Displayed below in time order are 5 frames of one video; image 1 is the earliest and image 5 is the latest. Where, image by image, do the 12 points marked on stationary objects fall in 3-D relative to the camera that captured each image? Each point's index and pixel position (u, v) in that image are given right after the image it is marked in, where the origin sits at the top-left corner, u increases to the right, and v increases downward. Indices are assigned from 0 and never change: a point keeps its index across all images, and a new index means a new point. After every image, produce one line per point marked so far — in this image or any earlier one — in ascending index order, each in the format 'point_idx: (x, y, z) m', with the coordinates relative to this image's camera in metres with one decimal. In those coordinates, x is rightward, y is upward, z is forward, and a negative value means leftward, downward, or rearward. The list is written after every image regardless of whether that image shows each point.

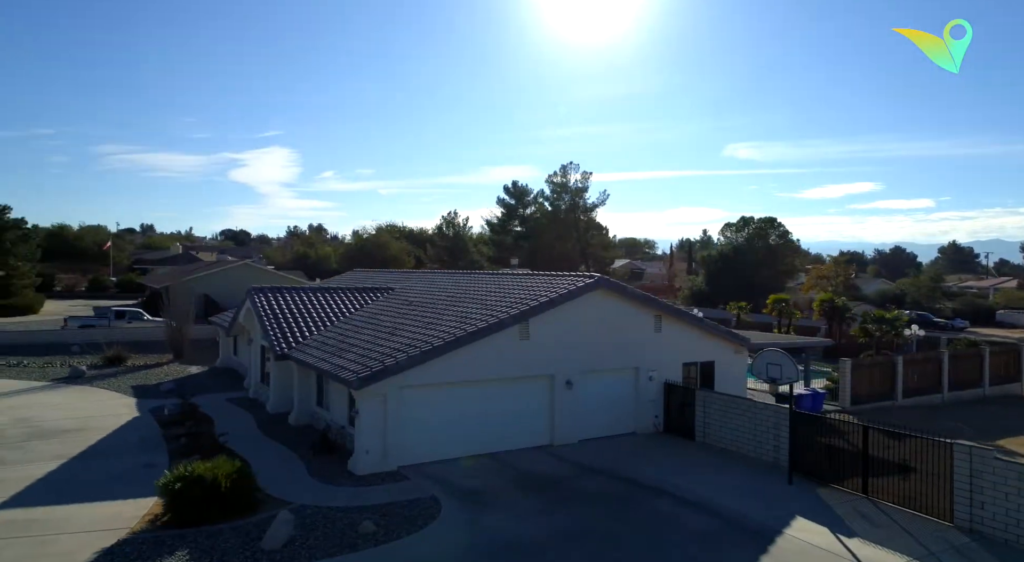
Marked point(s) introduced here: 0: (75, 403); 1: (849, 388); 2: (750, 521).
0: (-13.4, -3.8, +18.9) m
1: (+9.8, -3.1, +17.8) m
2: (+3.4, -3.5, +9.0) m
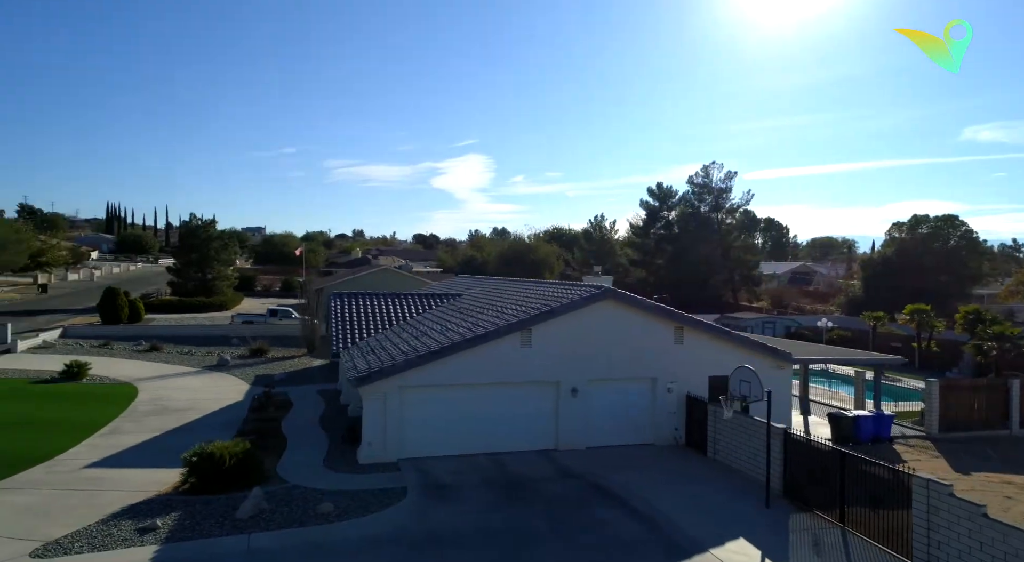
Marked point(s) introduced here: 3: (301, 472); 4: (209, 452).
0: (-11.3, -3.9, +22.7) m
1: (+10.8, -3.4, +15.6) m
2: (+2.4, -3.7, +8.8) m
3: (-4.1, -3.7, +11.9) m
4: (-5.3, -3.1, +10.8) m
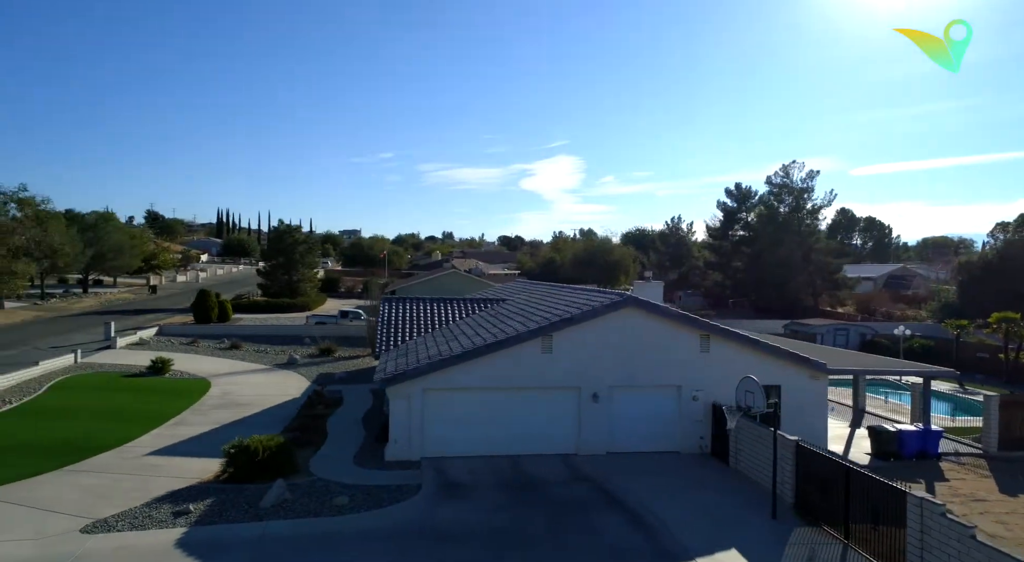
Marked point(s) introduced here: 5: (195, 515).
0: (-9.6, -4.1, +24.4) m
1: (+11.5, -3.5, +14.6) m
2: (+2.2, -3.9, +8.9) m
3: (-3.8, -3.8, +12.7) m
4: (-5.1, -3.2, +11.8) m
5: (-5.2, -3.8, +10.0) m
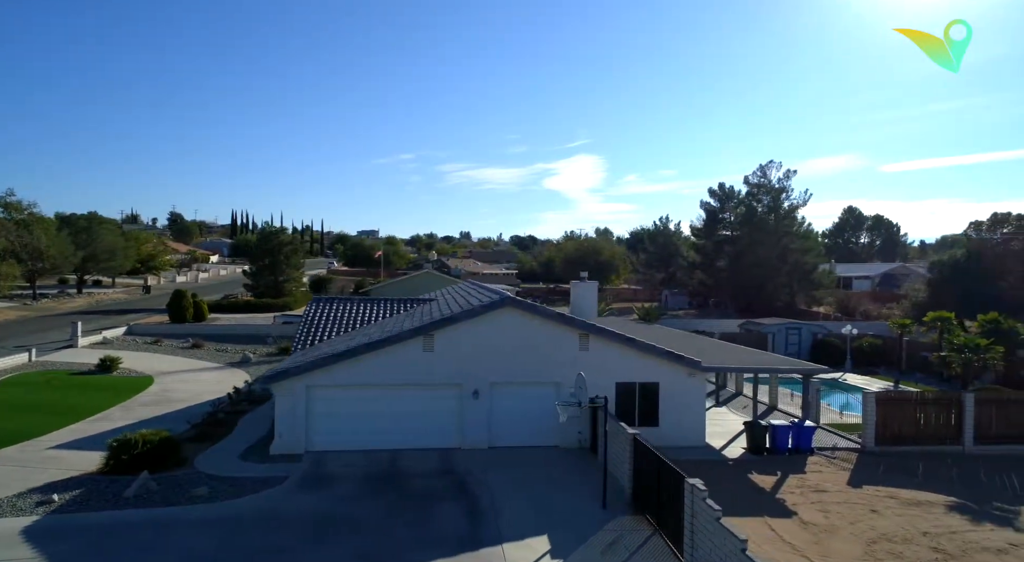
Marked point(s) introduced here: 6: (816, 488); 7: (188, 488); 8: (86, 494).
0: (-12.2, -4.1, +24.9) m
1: (+8.9, -3.5, +15.0) m
2: (-0.4, -3.9, +9.4) m
3: (-6.5, -3.9, +13.3) m
4: (-7.8, -3.2, +12.4) m
5: (-7.9, -3.8, +10.6) m
6: (+5.9, -4.0, +11.9) m
7: (-5.9, -3.8, +11.2) m
8: (-7.6, -3.8, +10.9) m
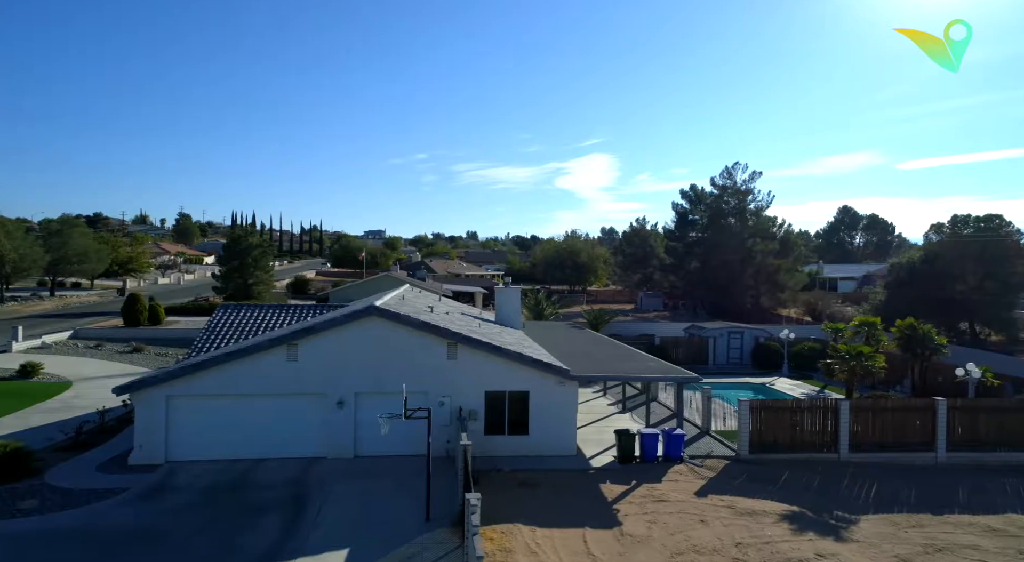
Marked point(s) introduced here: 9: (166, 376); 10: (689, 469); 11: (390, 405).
0: (-15.4, -4.3, +24.7) m
1: (+5.8, -3.7, +15.1) m
2: (-3.4, -4.1, +9.3) m
3: (-9.5, -4.1, +13.1) m
4: (-10.8, -3.4, +12.2) m
5: (-10.9, -4.0, +10.4) m
6: (+2.9, -4.2, +11.9) m
7: (-9.0, -4.0, +11.1) m
8: (-10.6, -4.0, +10.8) m
9: (-7.5, -2.1, +13.3) m
10: (+4.1, -4.3, +13.9) m
11: (-2.8, -2.9, +14.2) m
